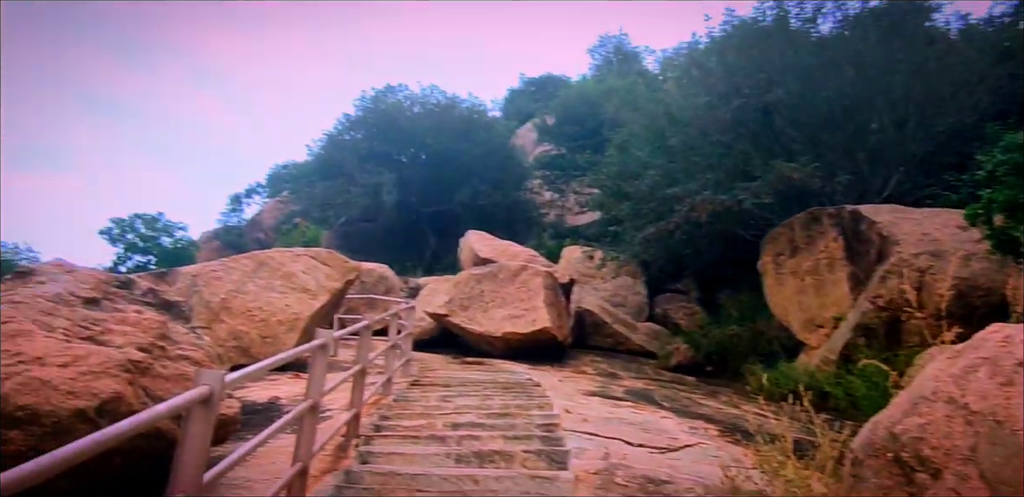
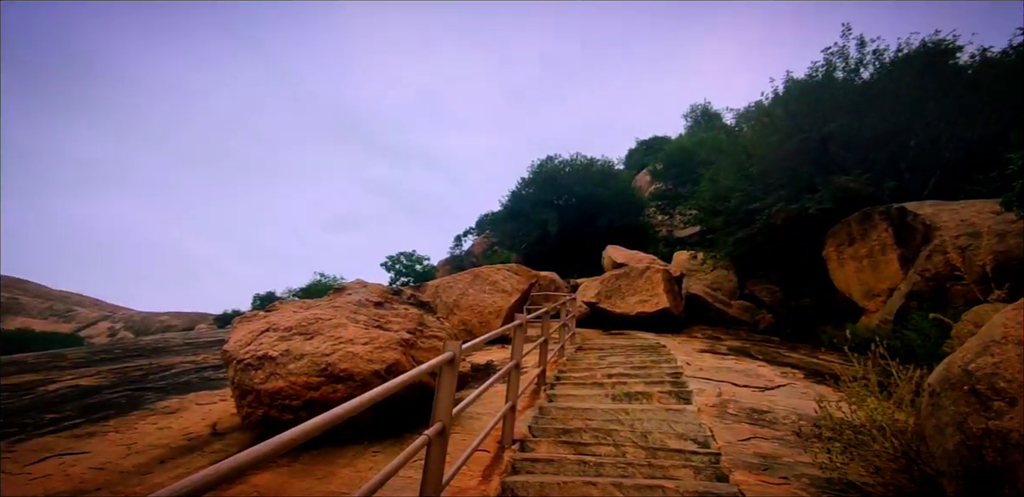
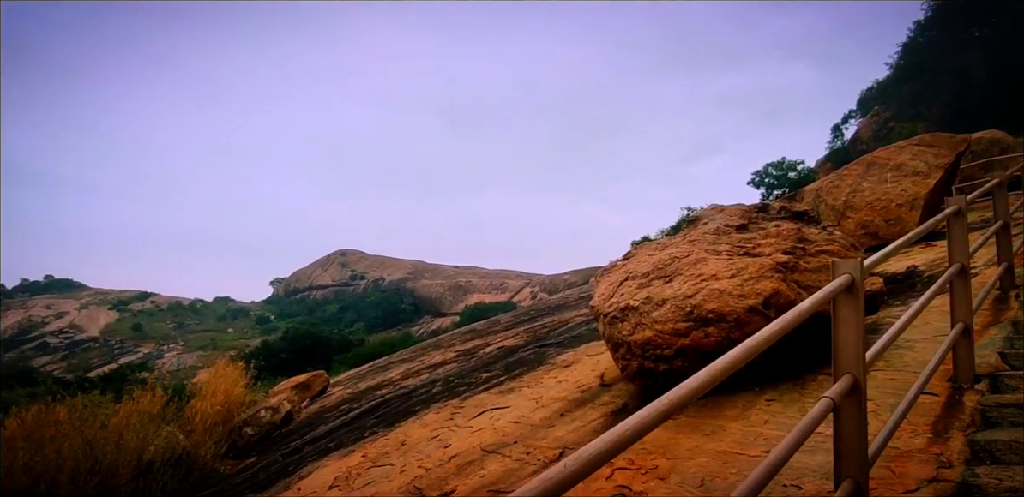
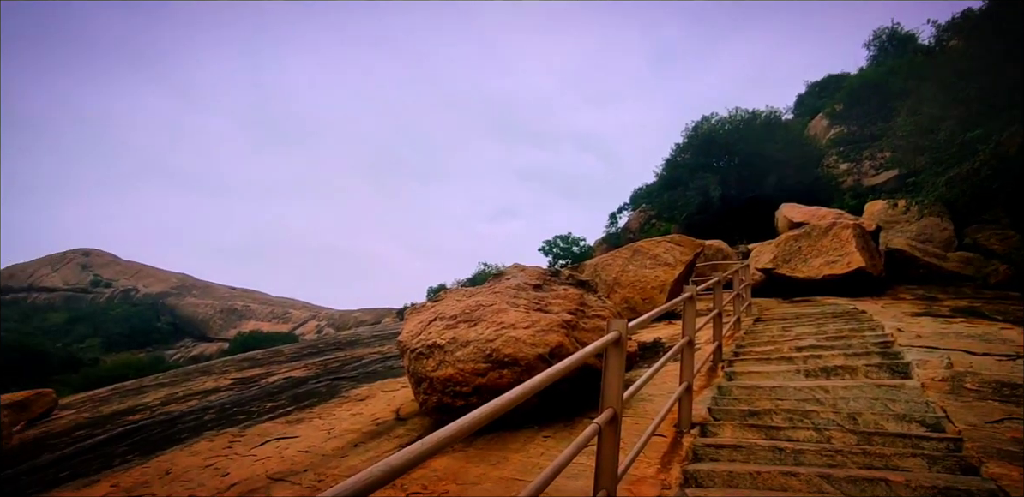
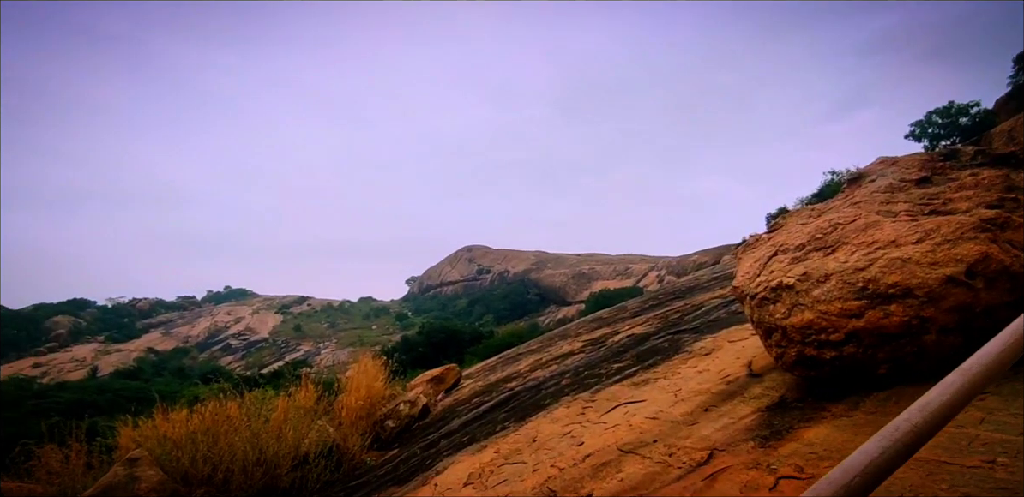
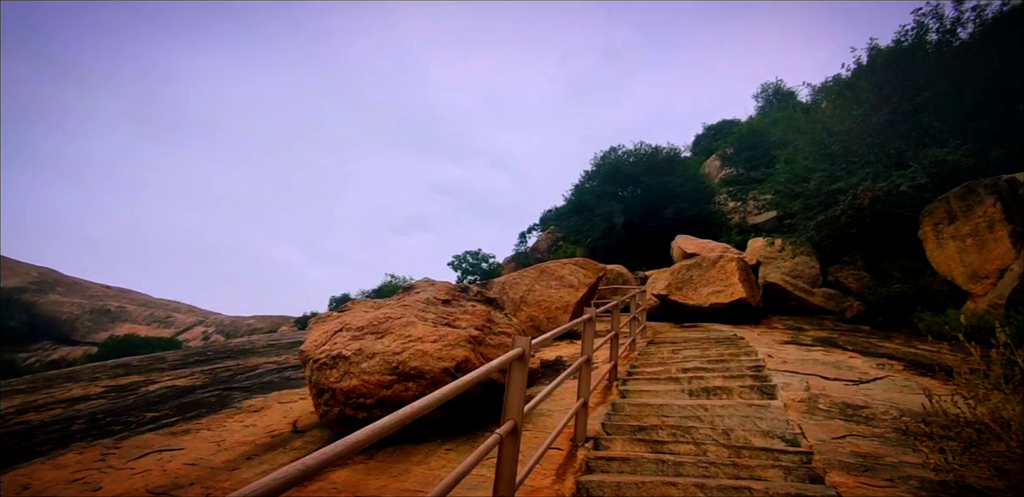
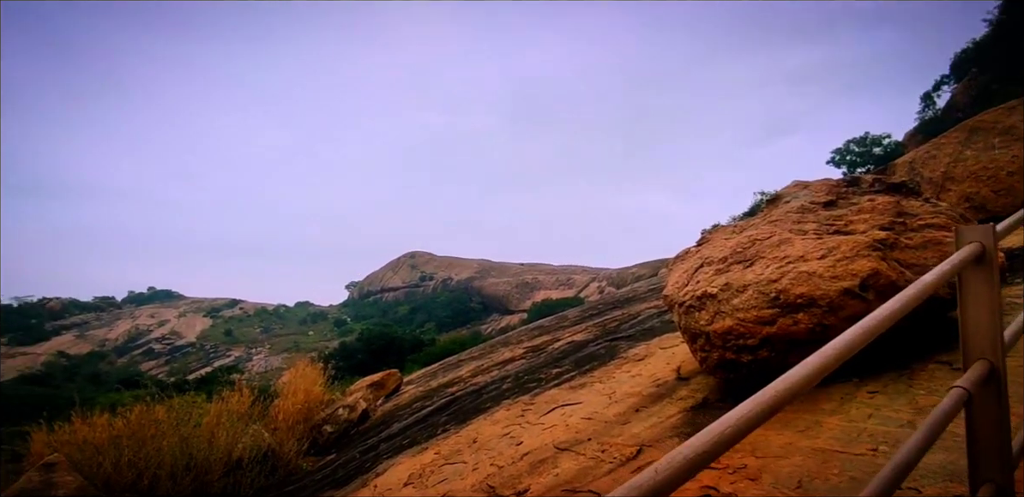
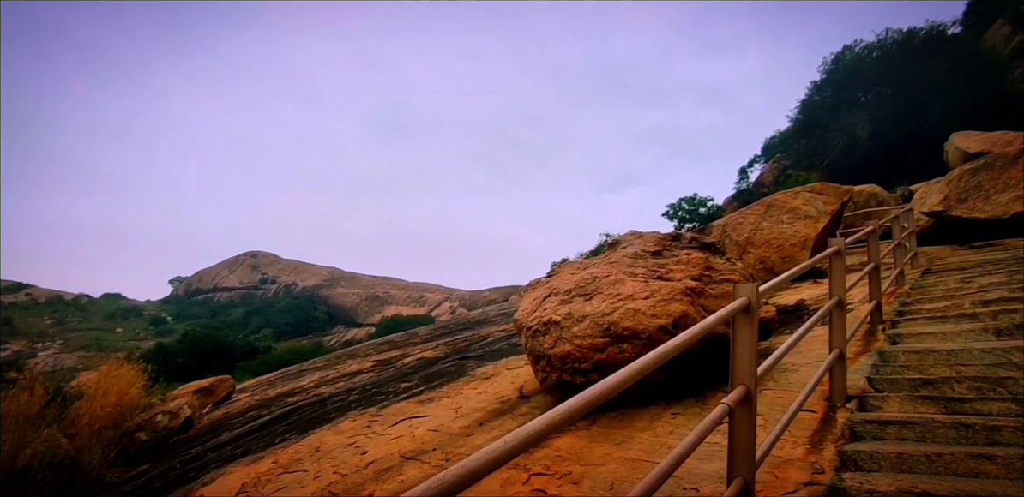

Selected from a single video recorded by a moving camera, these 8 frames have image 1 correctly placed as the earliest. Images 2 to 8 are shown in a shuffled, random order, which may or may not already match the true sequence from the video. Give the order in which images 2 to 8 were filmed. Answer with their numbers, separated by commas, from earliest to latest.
2, 6, 4, 8, 3, 7, 5
